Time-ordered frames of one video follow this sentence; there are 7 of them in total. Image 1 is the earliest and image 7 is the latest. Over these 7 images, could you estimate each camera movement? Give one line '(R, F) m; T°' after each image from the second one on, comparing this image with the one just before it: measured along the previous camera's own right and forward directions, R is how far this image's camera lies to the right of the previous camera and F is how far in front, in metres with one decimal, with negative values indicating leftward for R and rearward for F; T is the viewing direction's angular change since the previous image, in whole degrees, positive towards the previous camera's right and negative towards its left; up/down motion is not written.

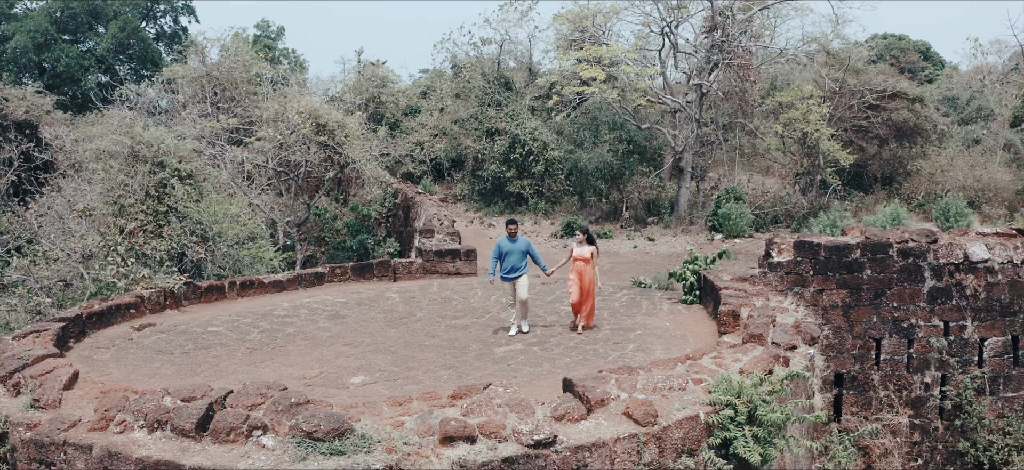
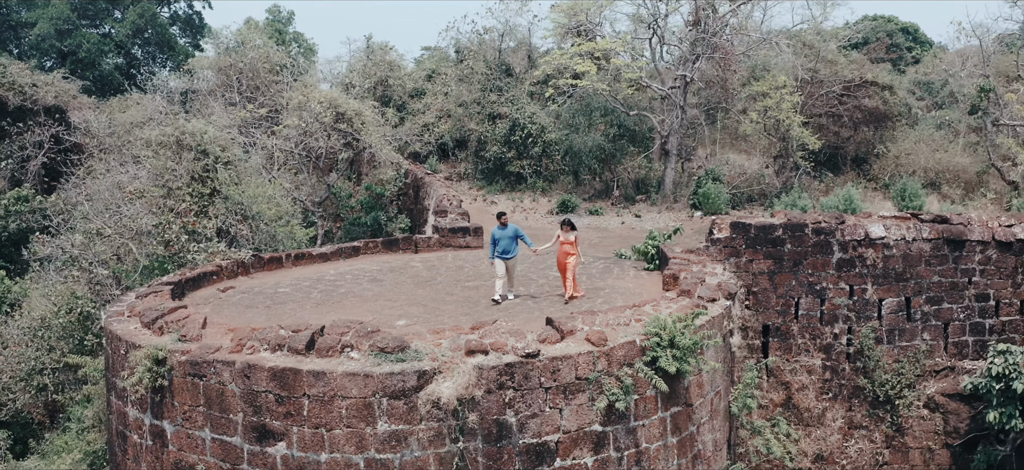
(0.0, -1.6) m; 0°
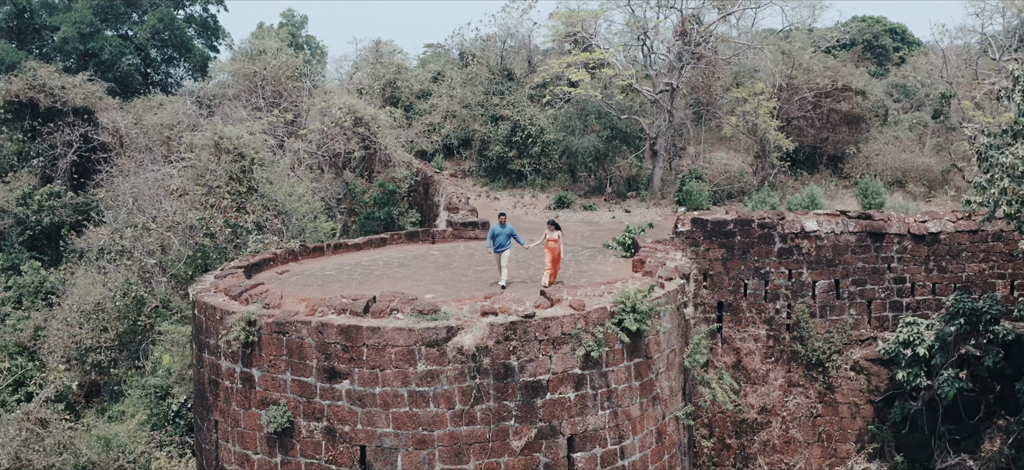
(0.0, -1.6) m; 0°
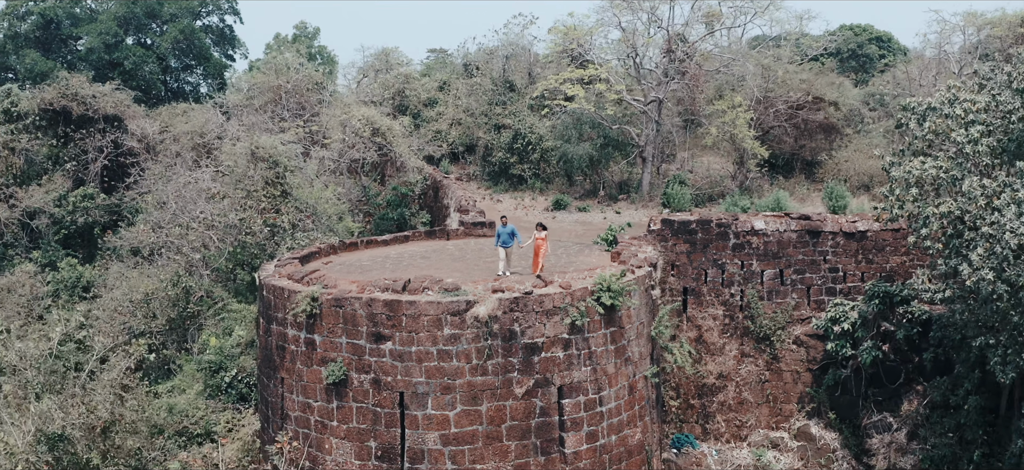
(0.0, -2.0) m; 0°
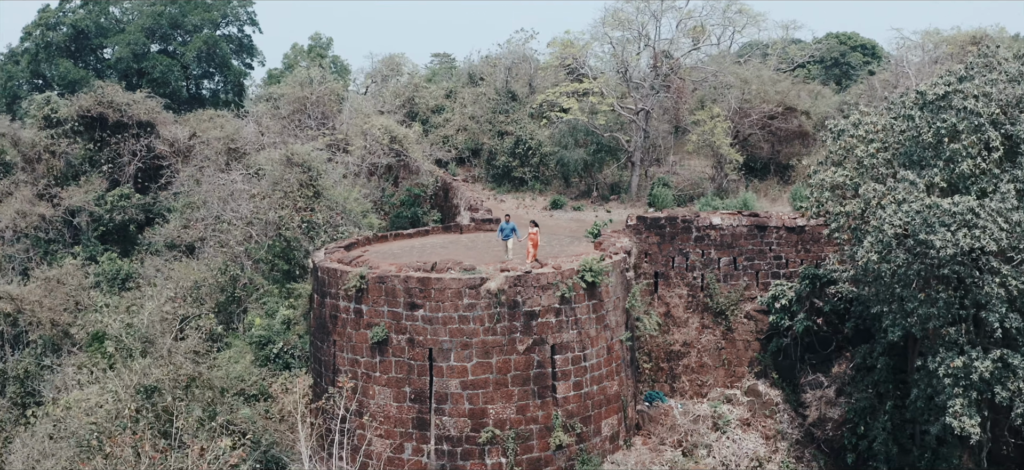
(0.0, -2.5) m; 0°
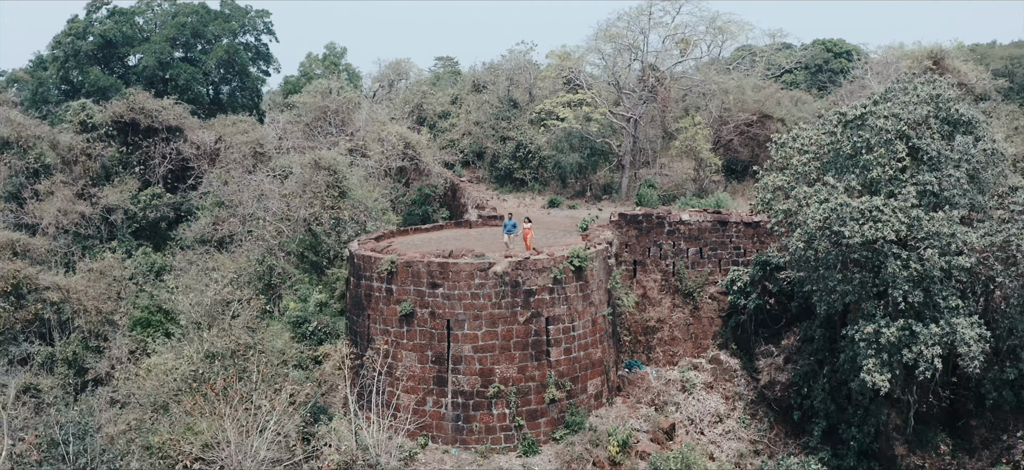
(0.0, -2.6) m; 0°
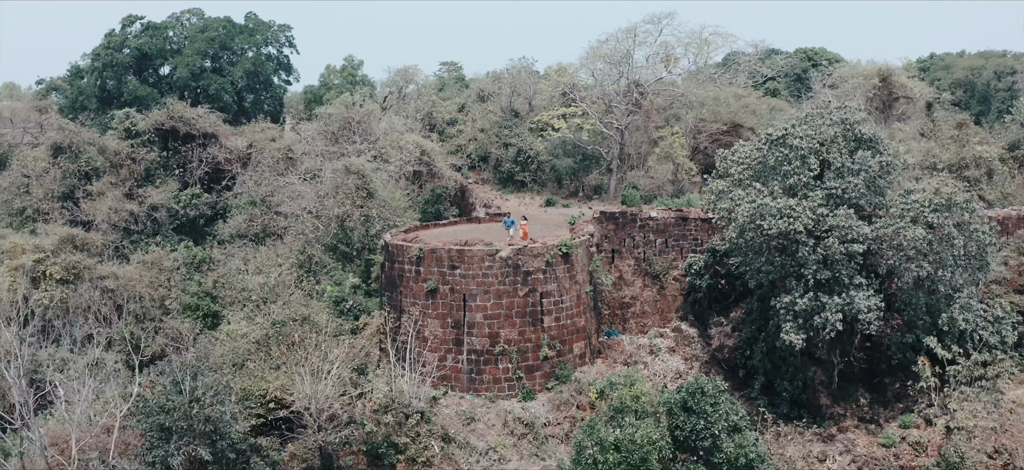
(0.0, -3.8) m; 0°
